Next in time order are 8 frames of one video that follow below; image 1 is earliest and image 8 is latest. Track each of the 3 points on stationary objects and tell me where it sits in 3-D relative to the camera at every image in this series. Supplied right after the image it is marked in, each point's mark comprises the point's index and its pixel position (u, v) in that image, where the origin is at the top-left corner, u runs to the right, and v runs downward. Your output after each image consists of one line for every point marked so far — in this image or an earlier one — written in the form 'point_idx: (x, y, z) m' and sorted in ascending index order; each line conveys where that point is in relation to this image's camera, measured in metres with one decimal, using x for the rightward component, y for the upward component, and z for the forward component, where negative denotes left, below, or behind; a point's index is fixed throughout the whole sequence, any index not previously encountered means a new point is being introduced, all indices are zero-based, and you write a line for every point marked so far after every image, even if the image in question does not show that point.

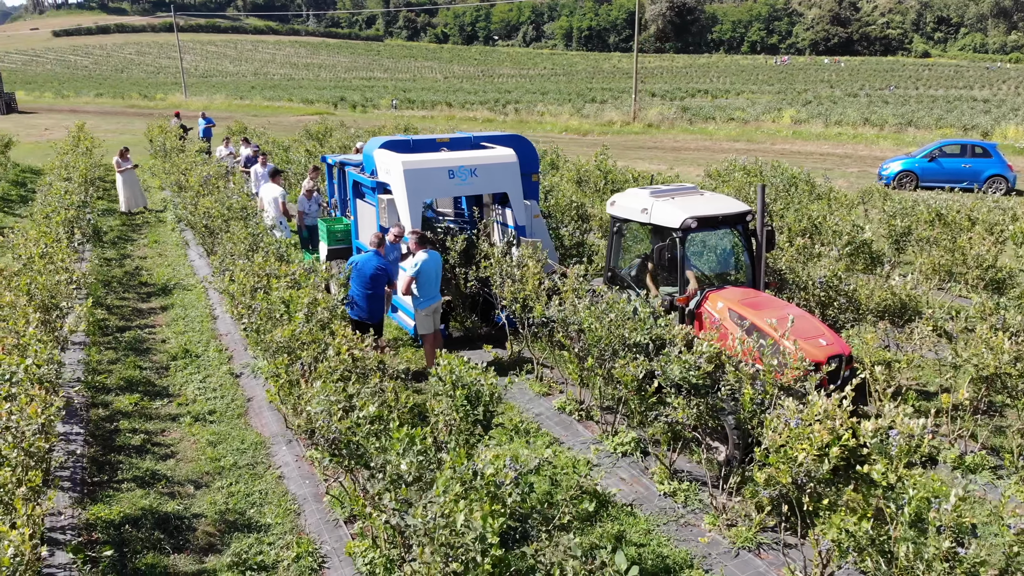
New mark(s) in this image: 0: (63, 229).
0: (-5.7, +0.7, +10.9) m
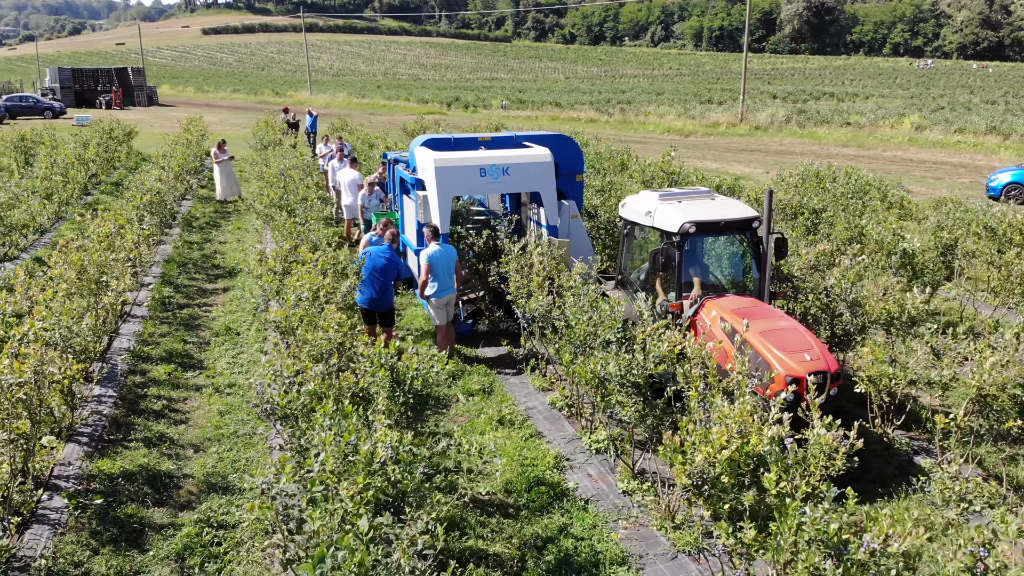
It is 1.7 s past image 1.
0: (-5.1, +1.0, +11.9) m
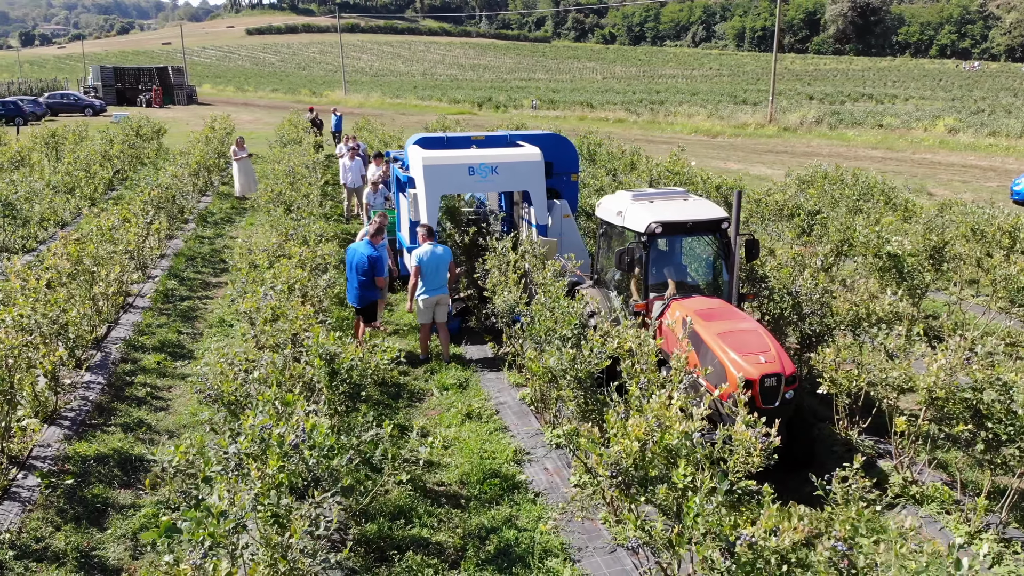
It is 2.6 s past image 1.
0: (-5.1, +1.1, +12.2) m
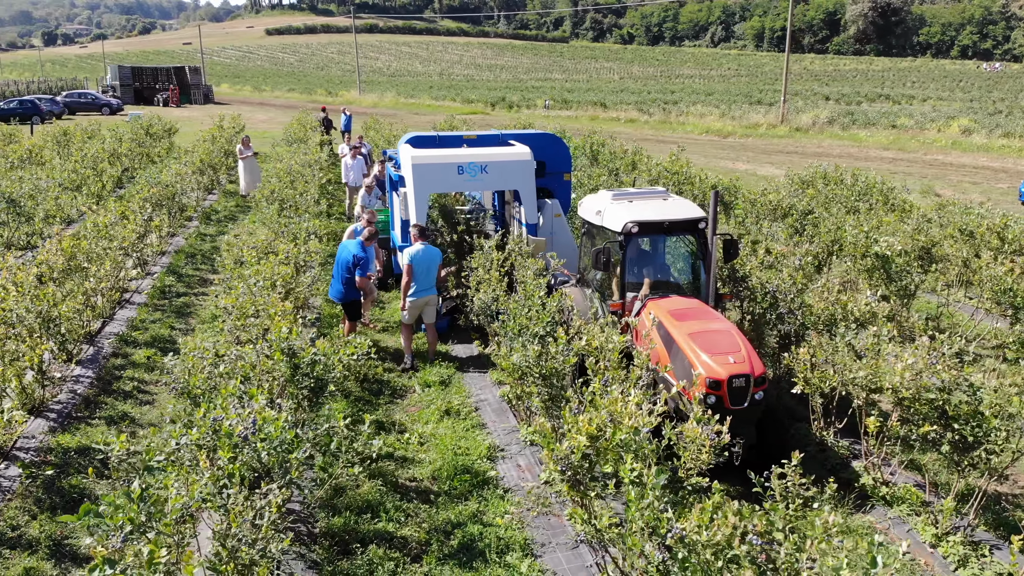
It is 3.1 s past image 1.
0: (-5.2, +1.2, +12.4) m
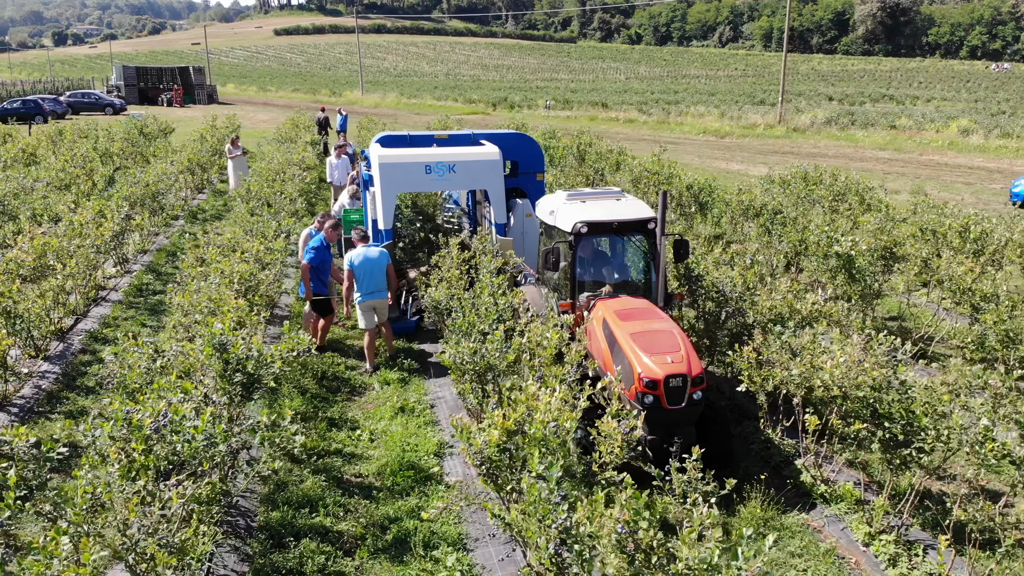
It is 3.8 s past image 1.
0: (-5.5, +1.2, +12.5) m
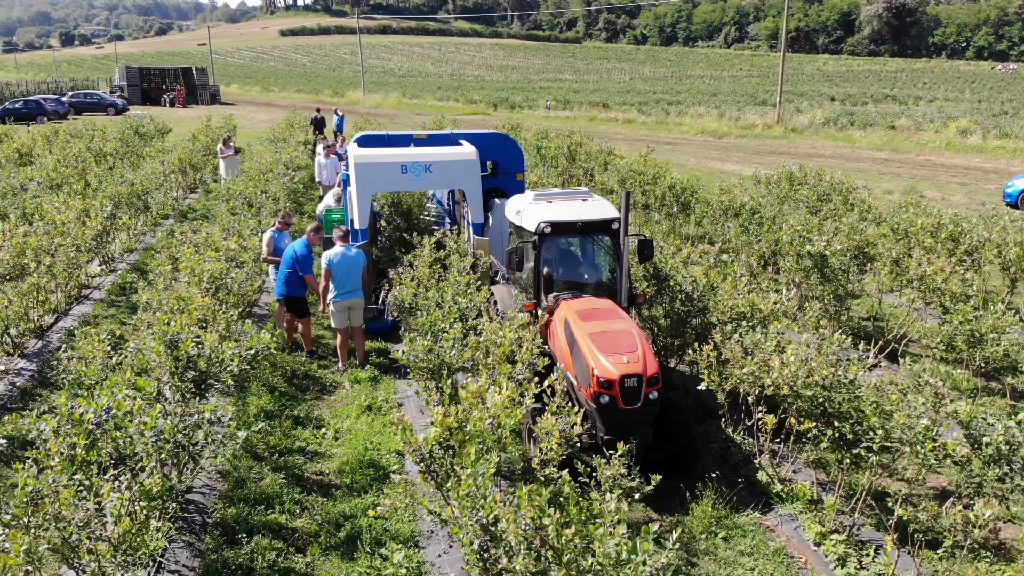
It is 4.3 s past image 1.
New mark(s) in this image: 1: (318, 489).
0: (-5.8, +1.2, +12.6) m
1: (-1.4, -1.5, +6.2) m
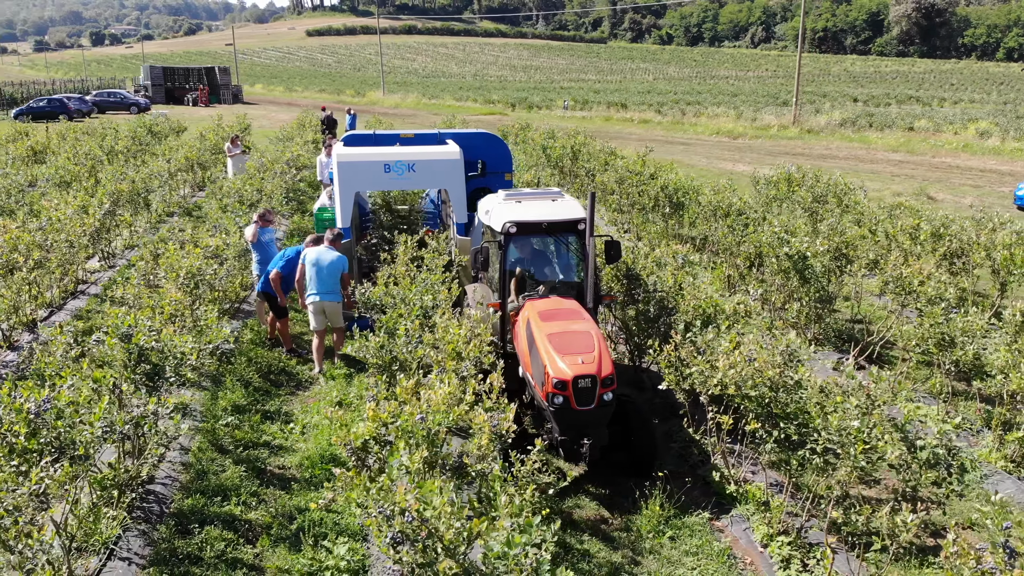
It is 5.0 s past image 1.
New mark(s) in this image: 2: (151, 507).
0: (-5.9, +1.3, +12.9) m
1: (-1.7, -1.4, +6.3) m
2: (-2.5, -1.5, +5.8) m
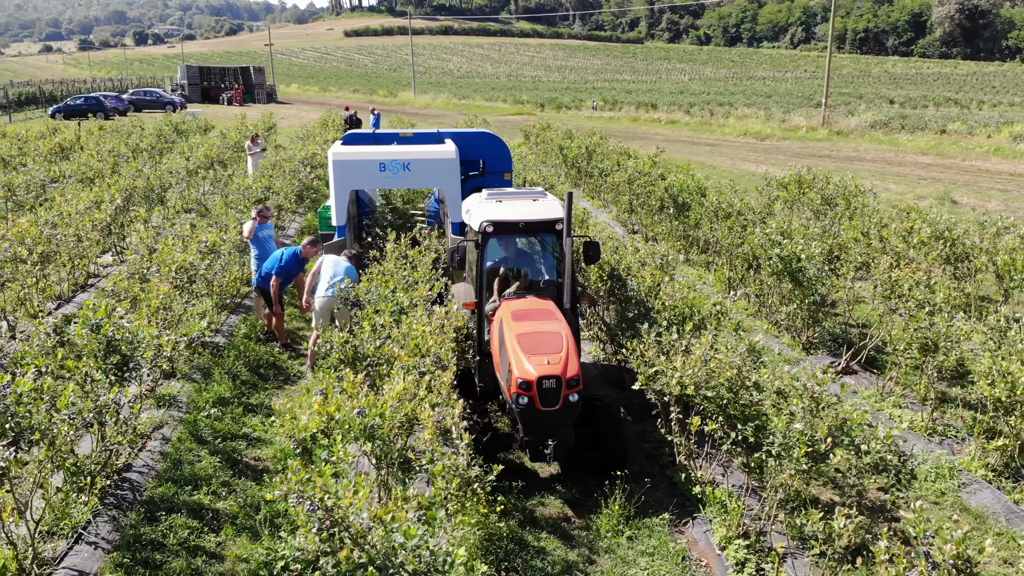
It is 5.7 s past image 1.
0: (-5.8, +1.4, +13.2) m
1: (-2.0, -1.4, +6.4) m
2: (-2.8, -1.5, +6.0) m
